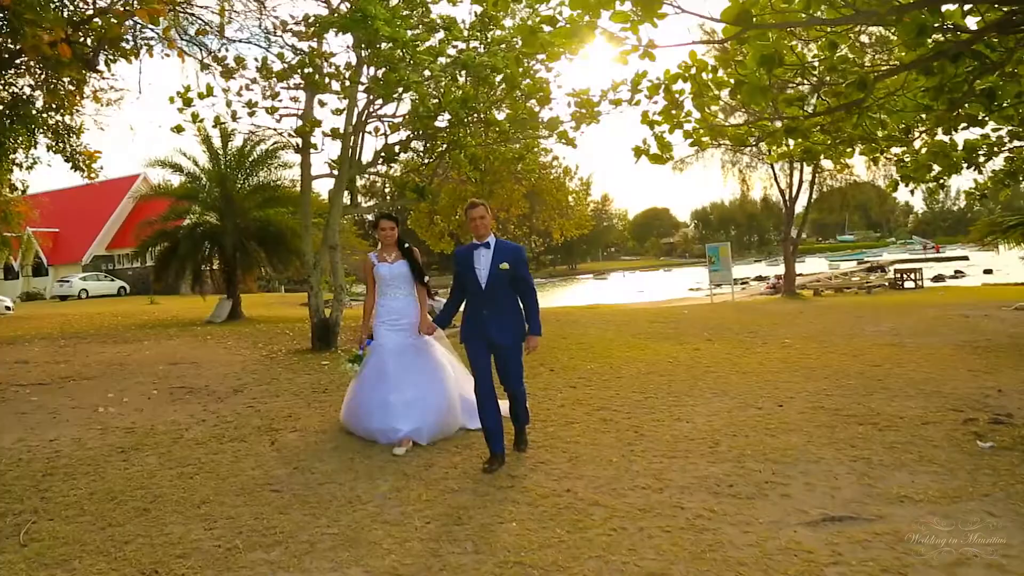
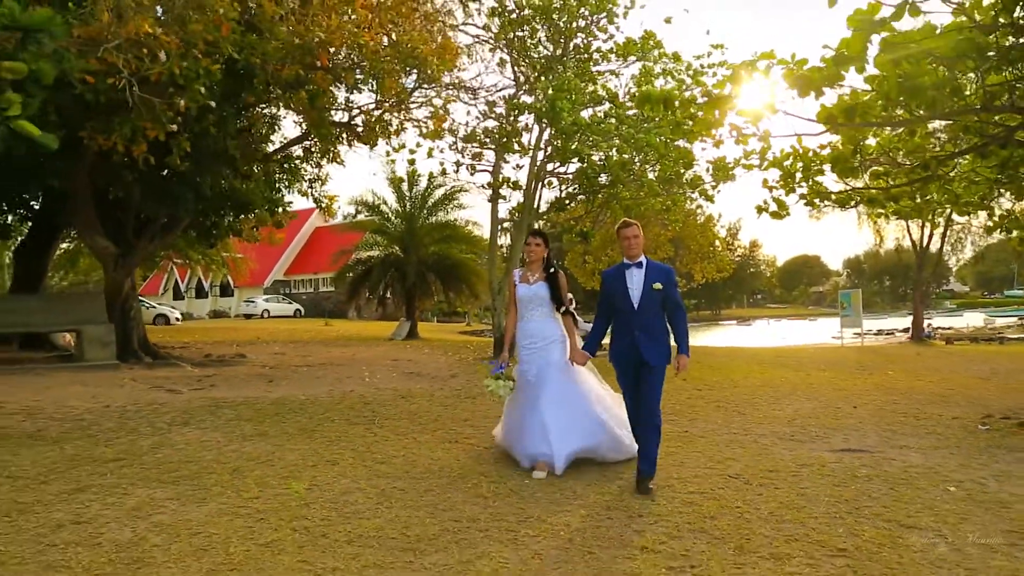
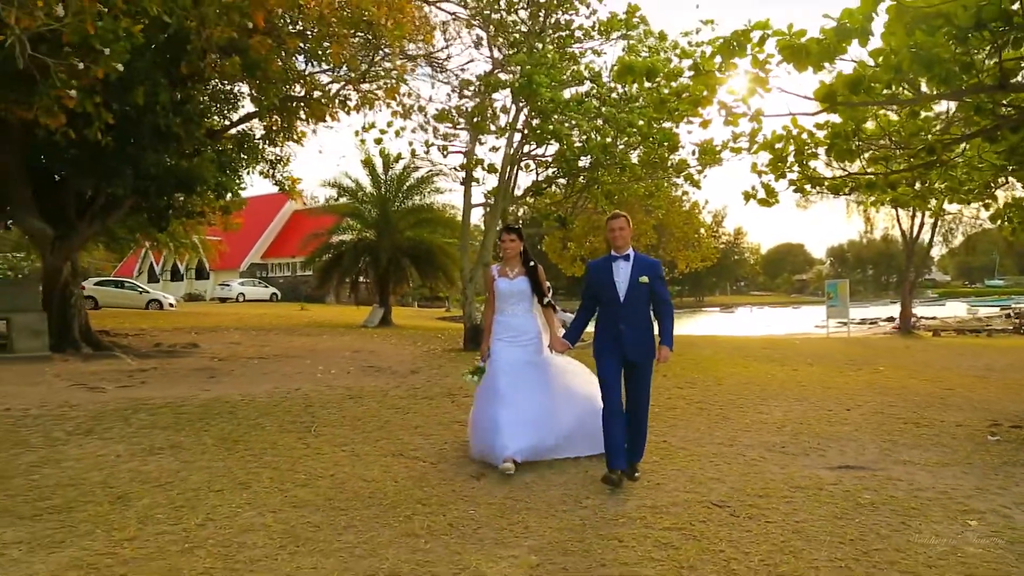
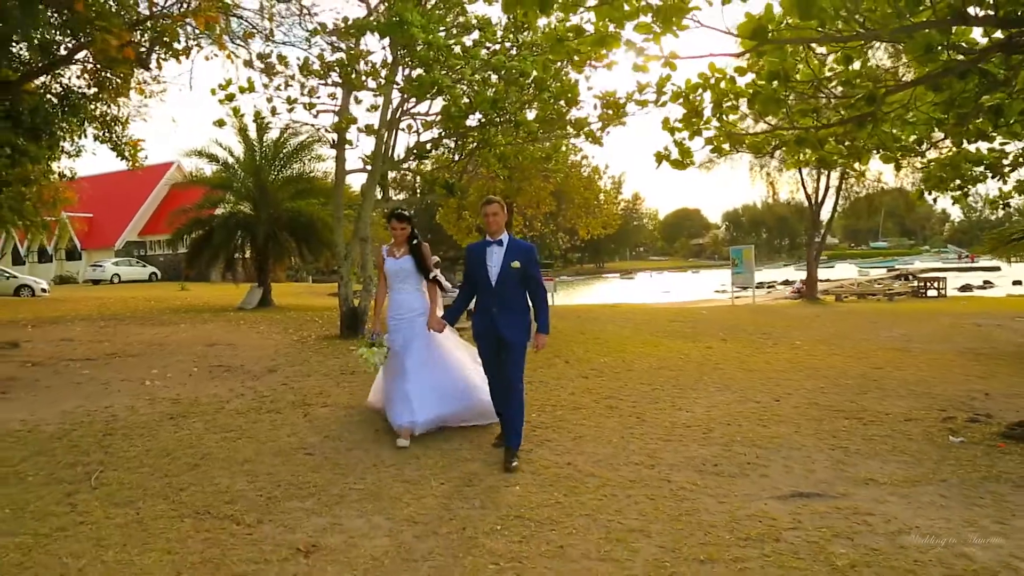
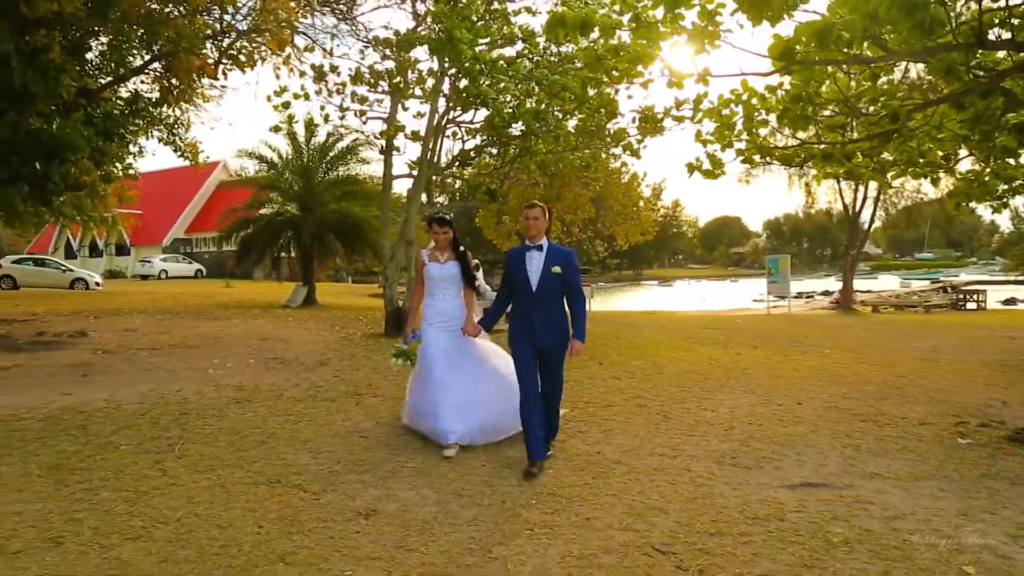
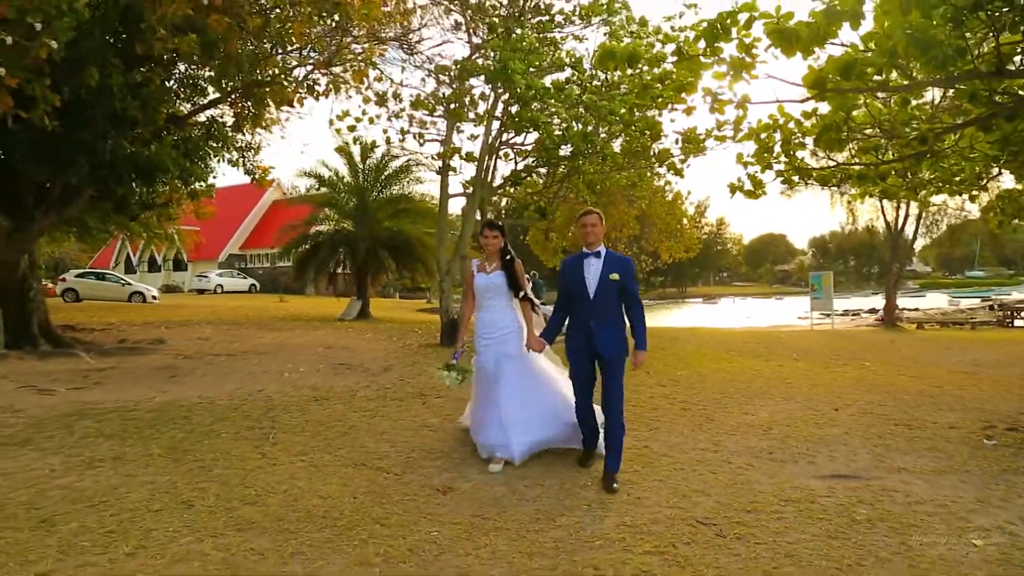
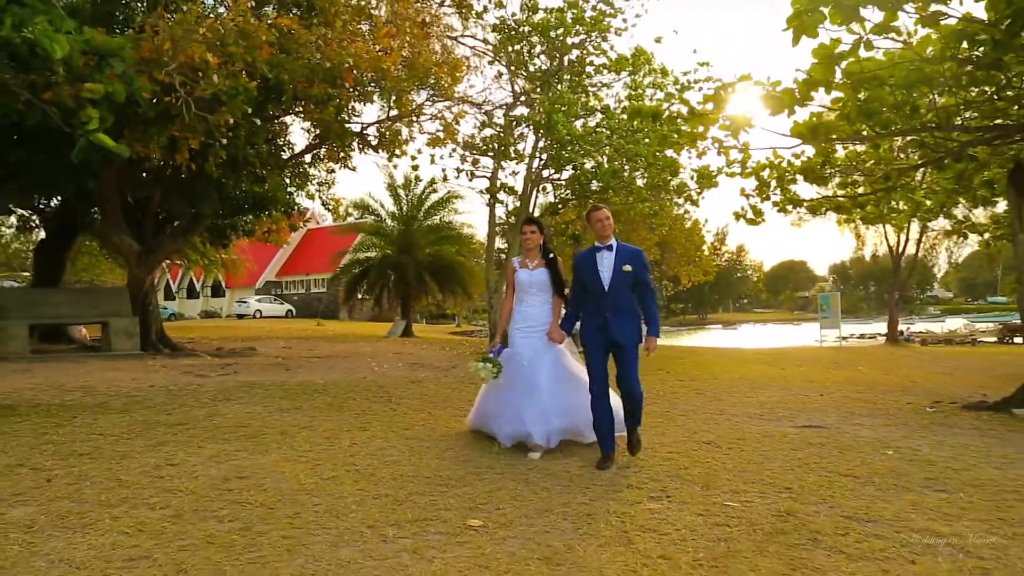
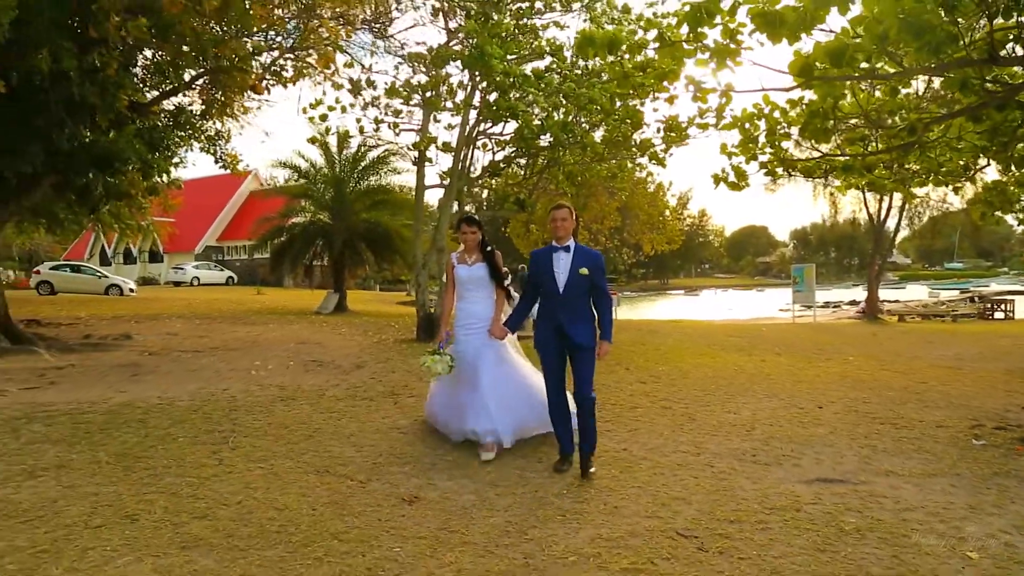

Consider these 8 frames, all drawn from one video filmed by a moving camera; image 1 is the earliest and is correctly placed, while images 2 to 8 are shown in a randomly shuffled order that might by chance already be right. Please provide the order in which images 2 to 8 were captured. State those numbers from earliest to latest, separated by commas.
4, 5, 8, 6, 3, 2, 7
